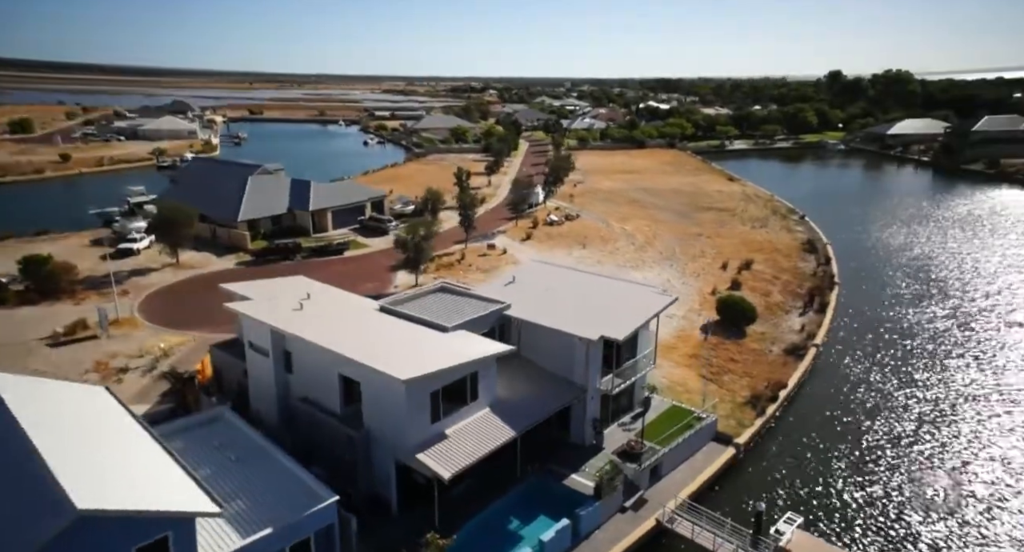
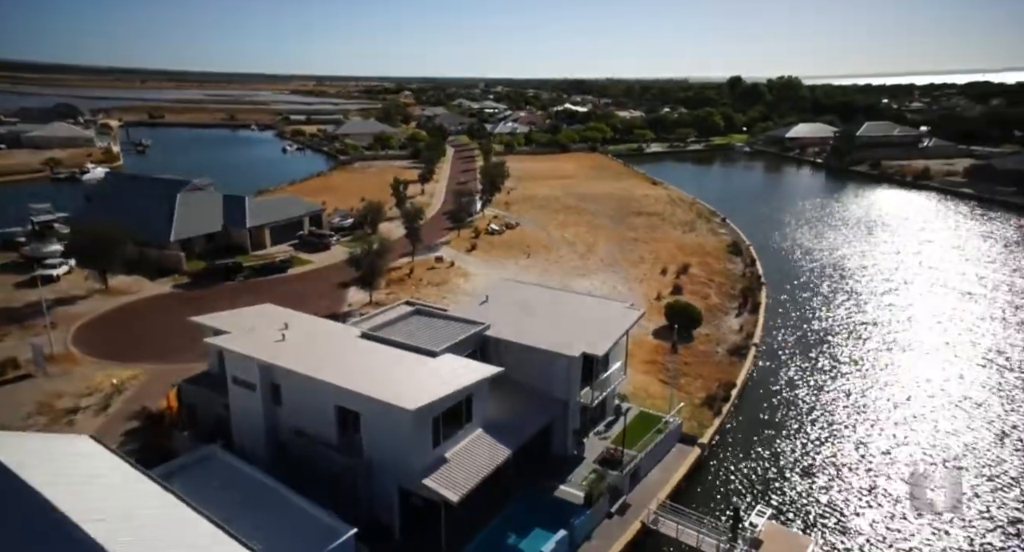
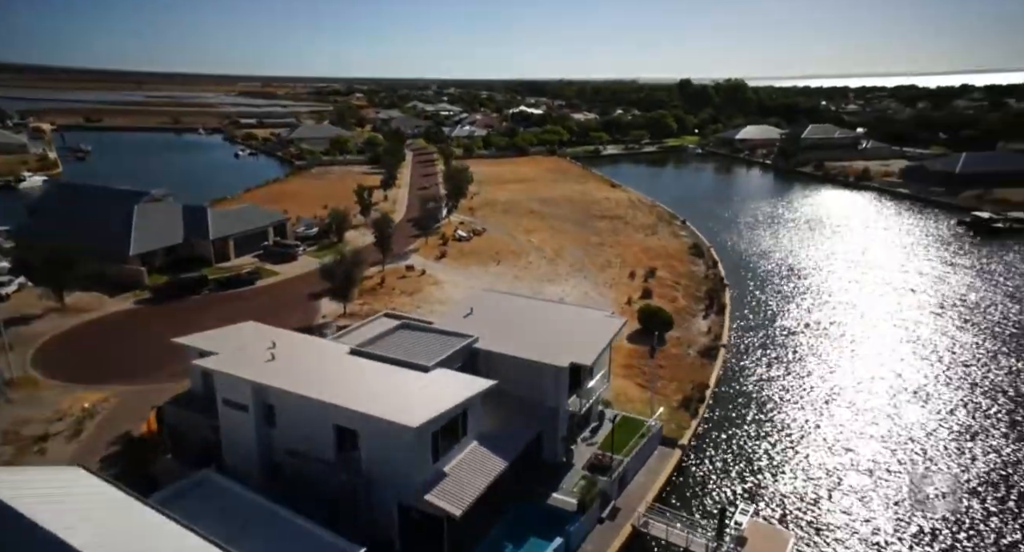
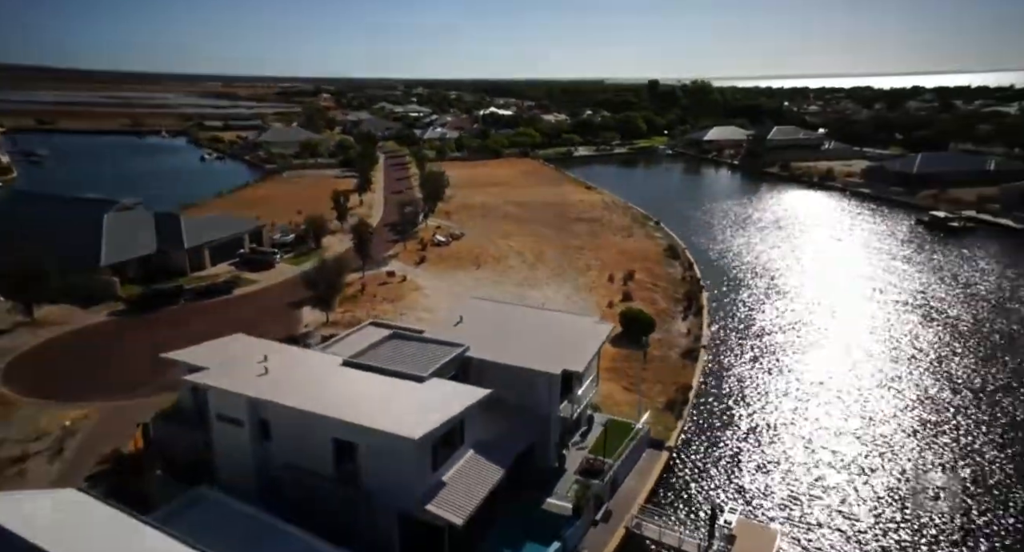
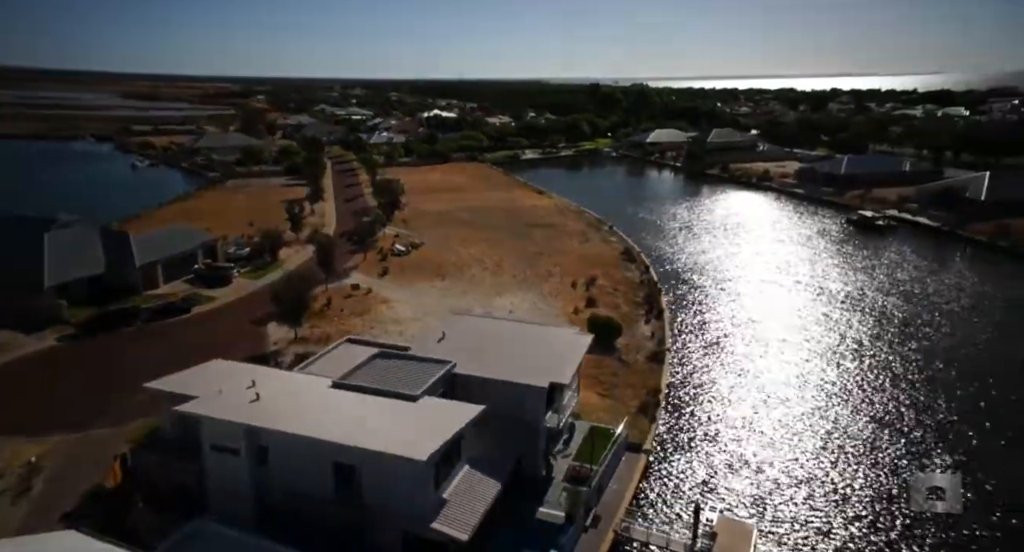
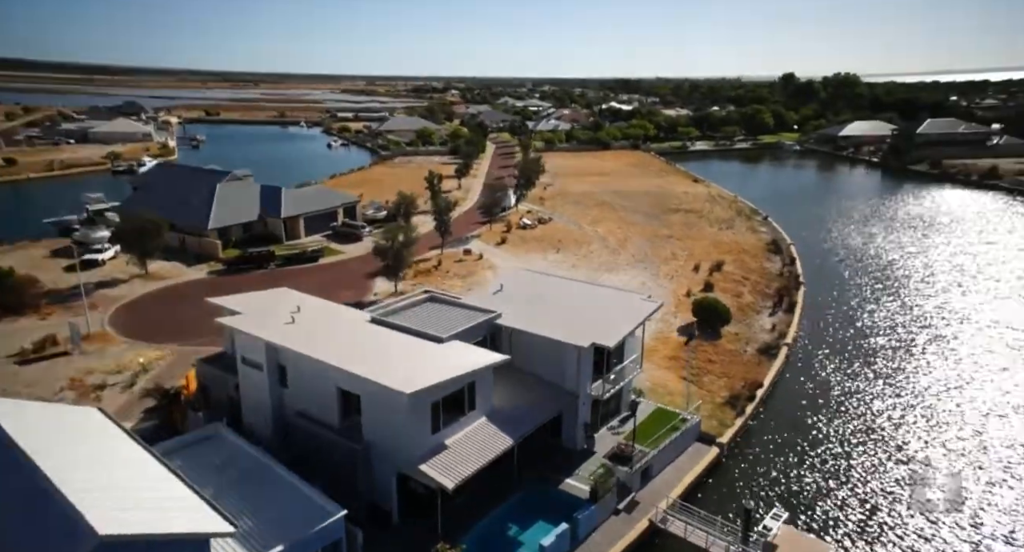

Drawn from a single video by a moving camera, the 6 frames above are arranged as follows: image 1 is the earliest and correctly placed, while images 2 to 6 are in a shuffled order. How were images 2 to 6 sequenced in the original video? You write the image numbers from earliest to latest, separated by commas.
6, 2, 3, 4, 5
